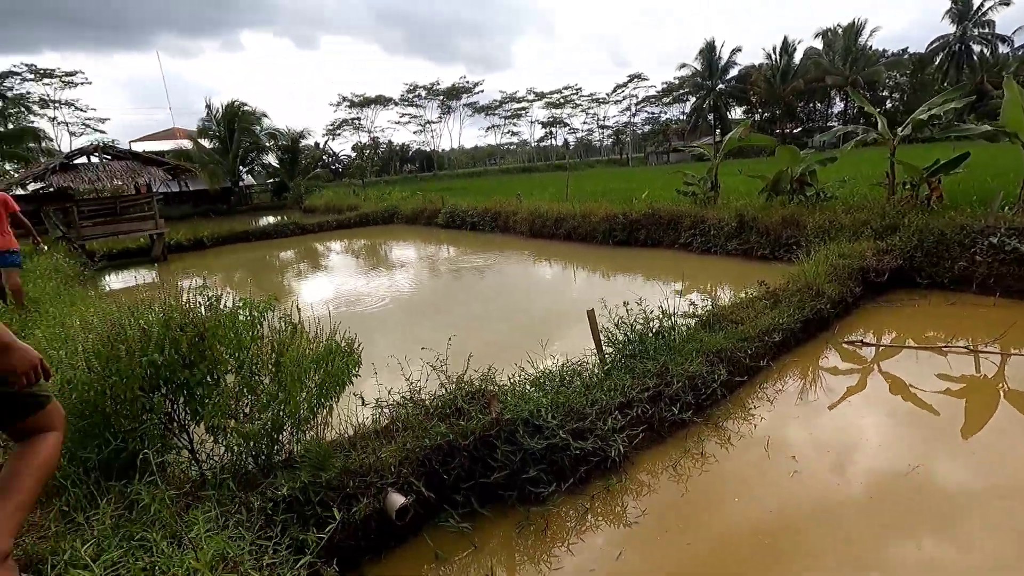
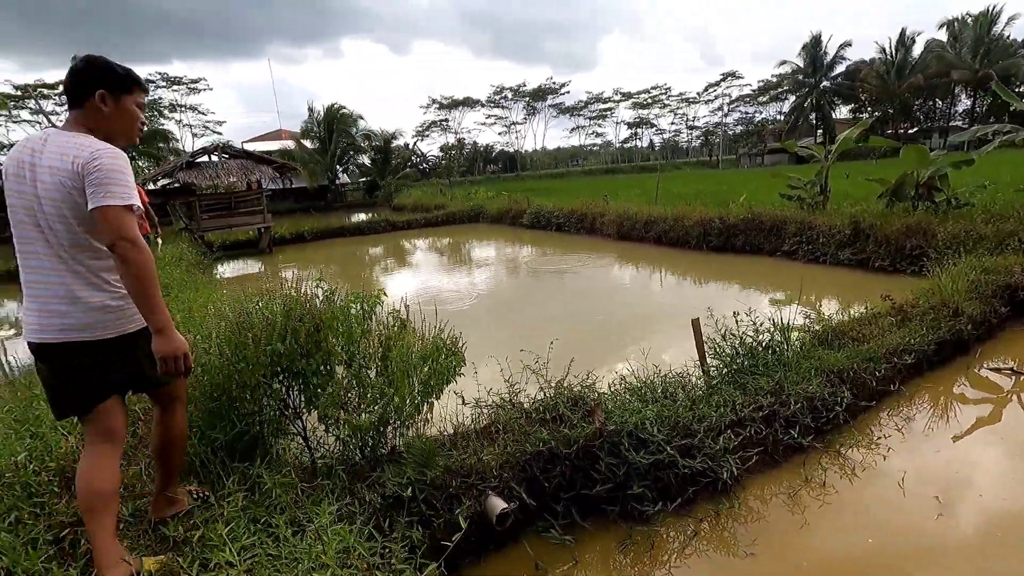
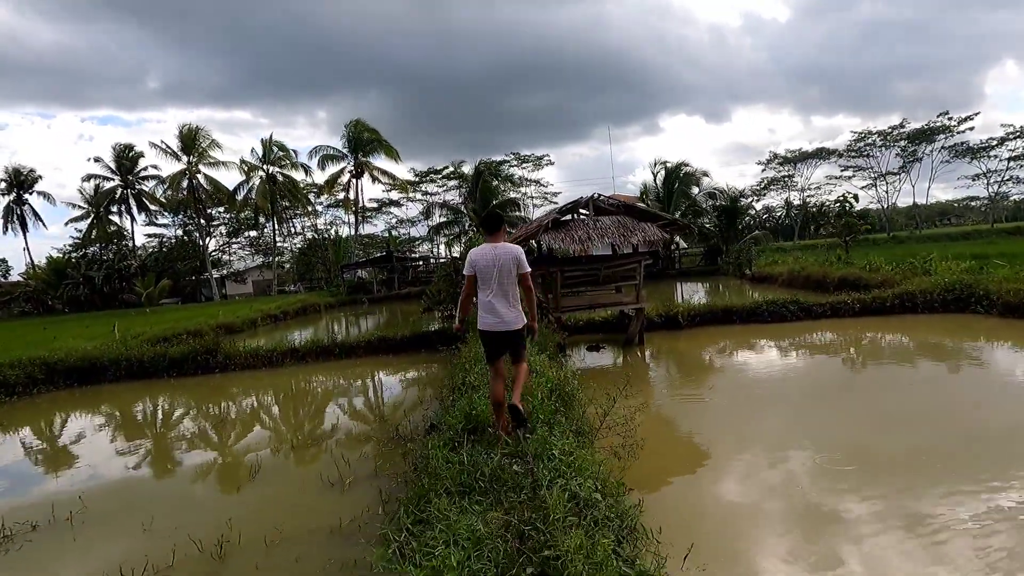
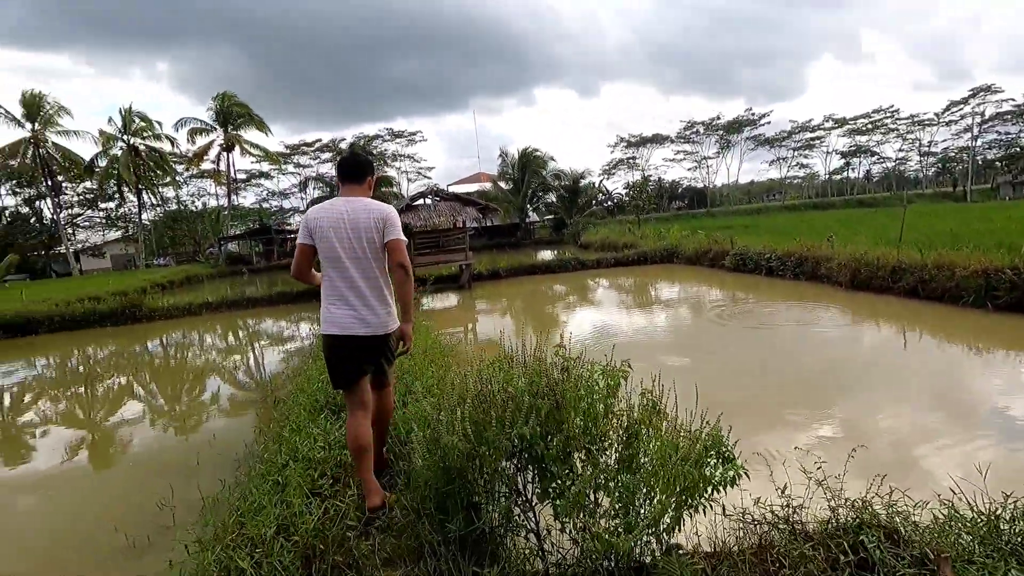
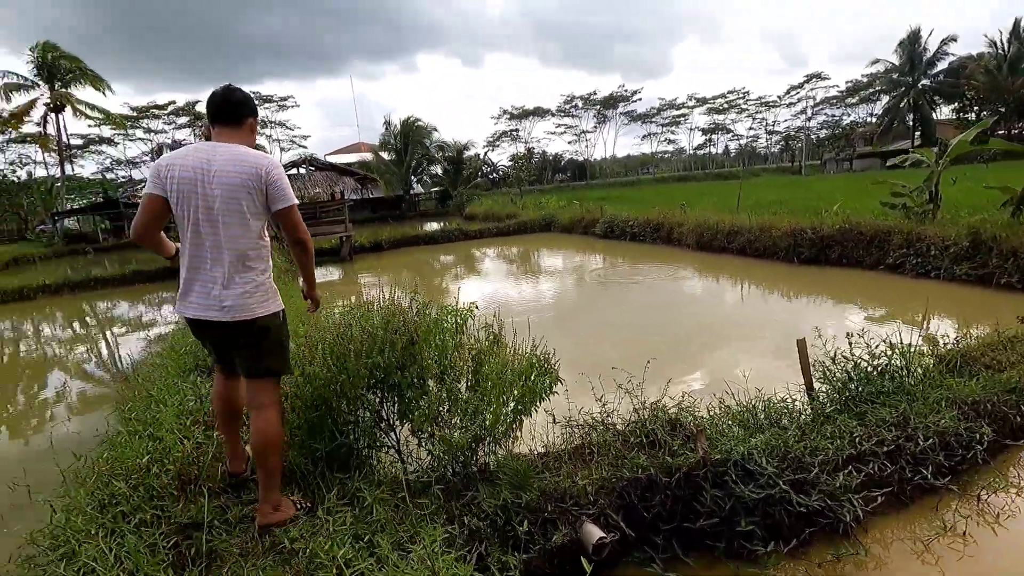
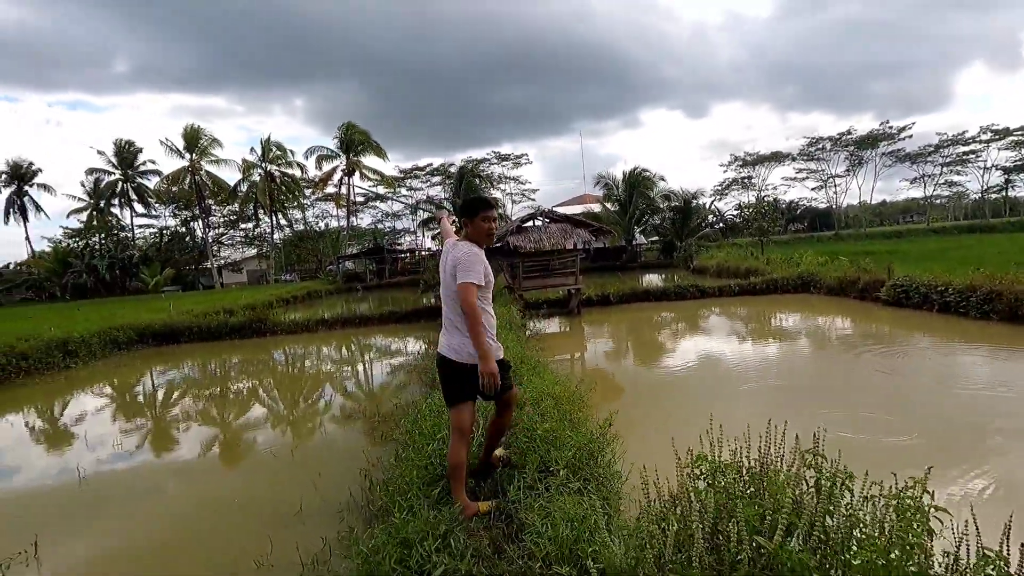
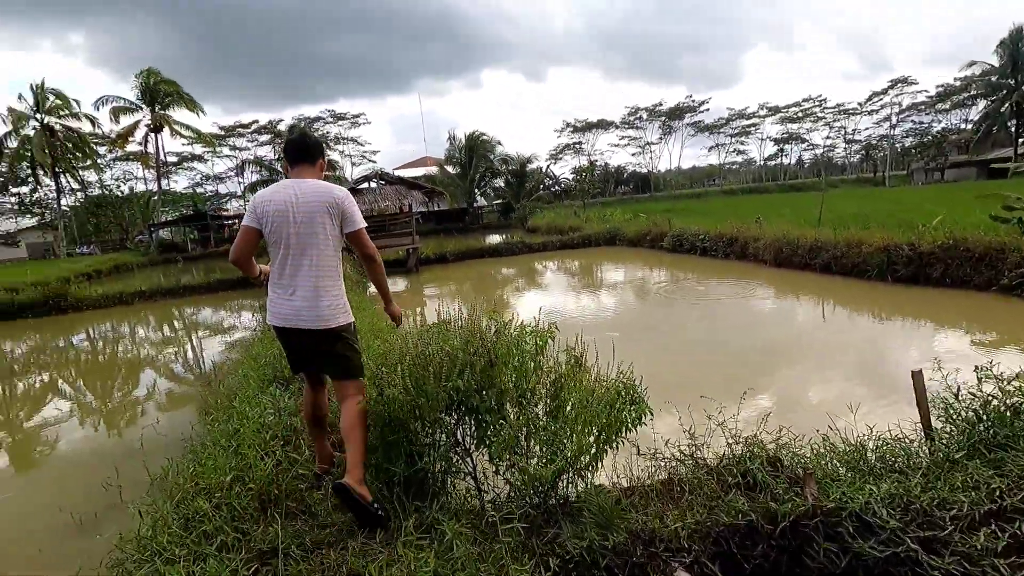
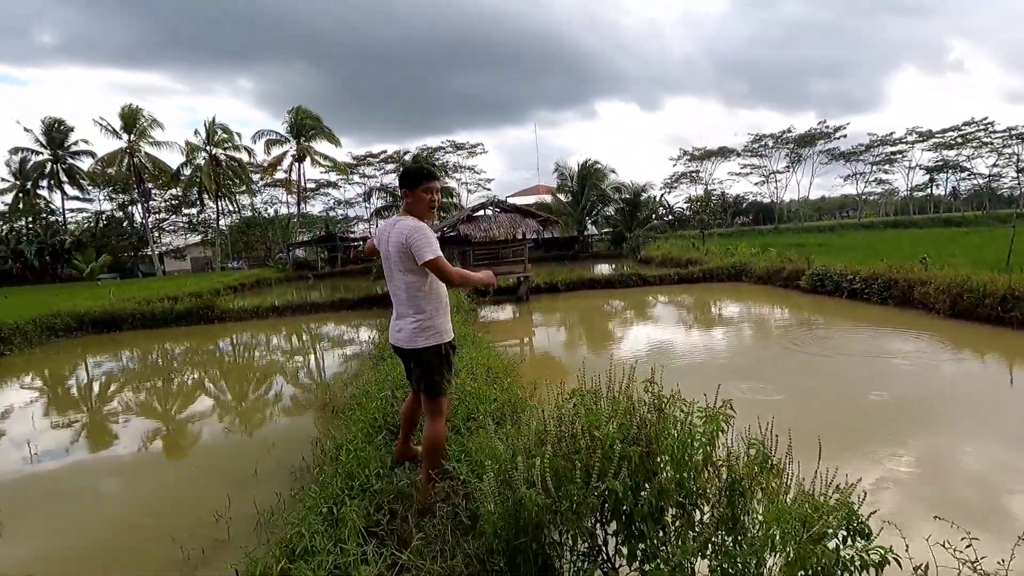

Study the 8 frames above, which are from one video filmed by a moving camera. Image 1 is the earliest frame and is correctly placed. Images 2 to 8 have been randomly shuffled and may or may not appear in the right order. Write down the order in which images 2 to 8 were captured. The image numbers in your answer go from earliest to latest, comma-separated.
2, 5, 7, 4, 8, 6, 3
